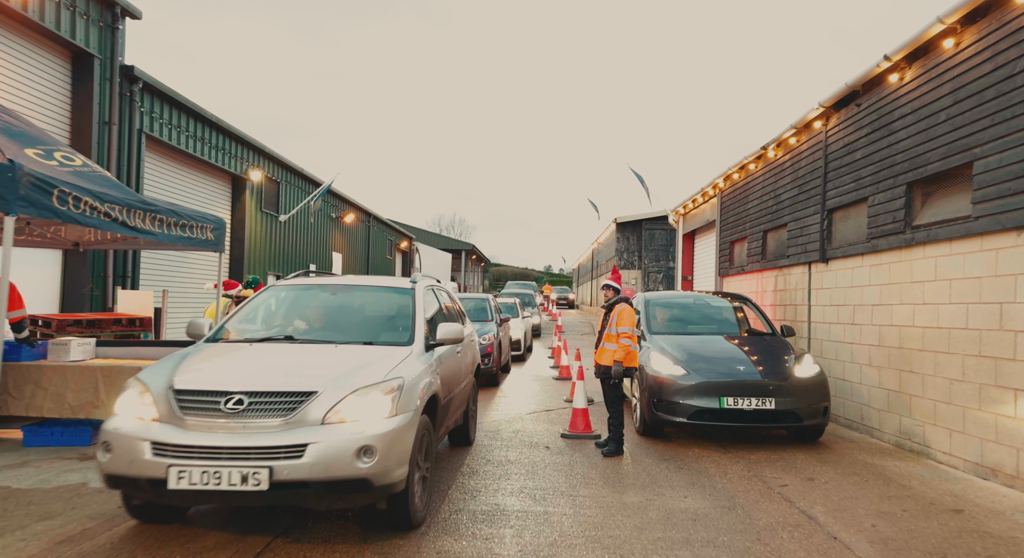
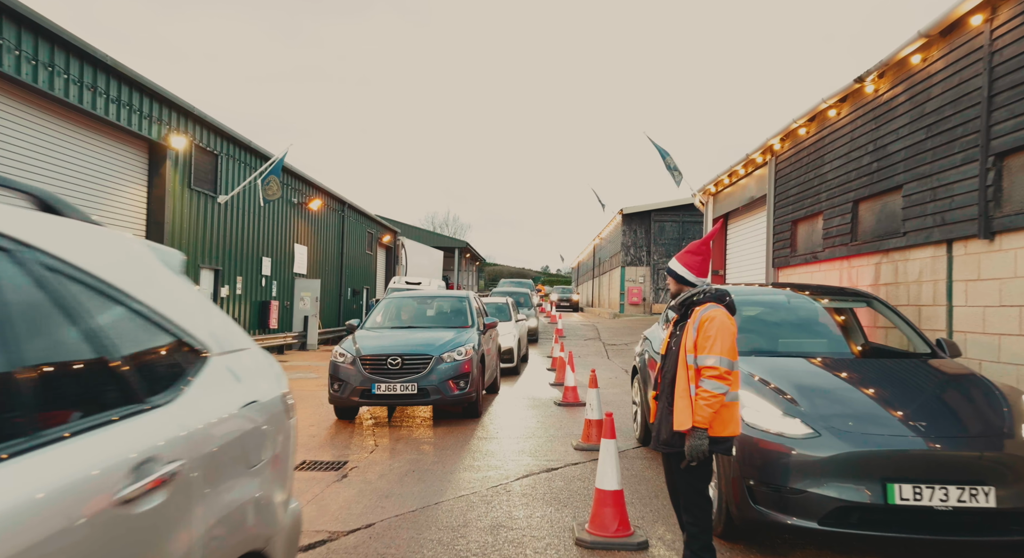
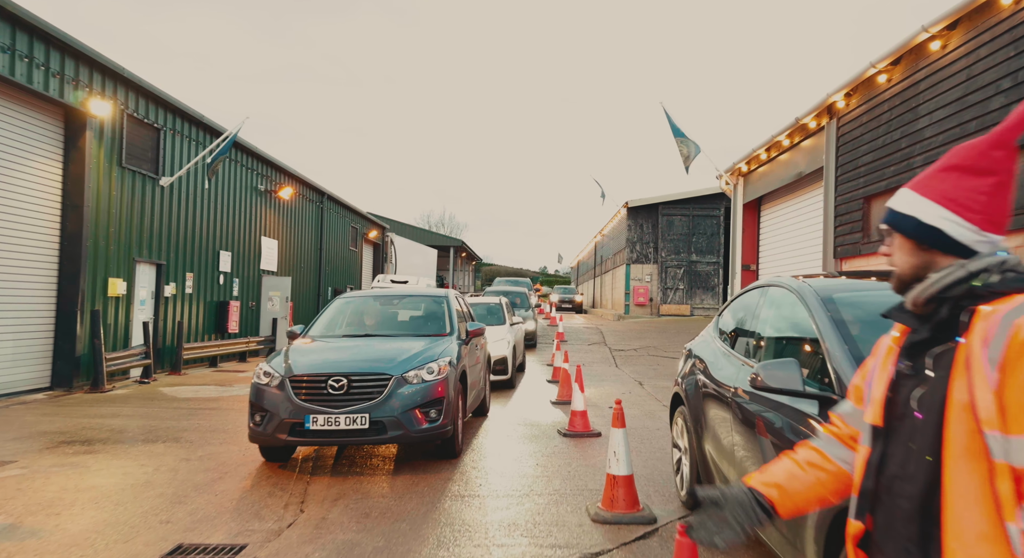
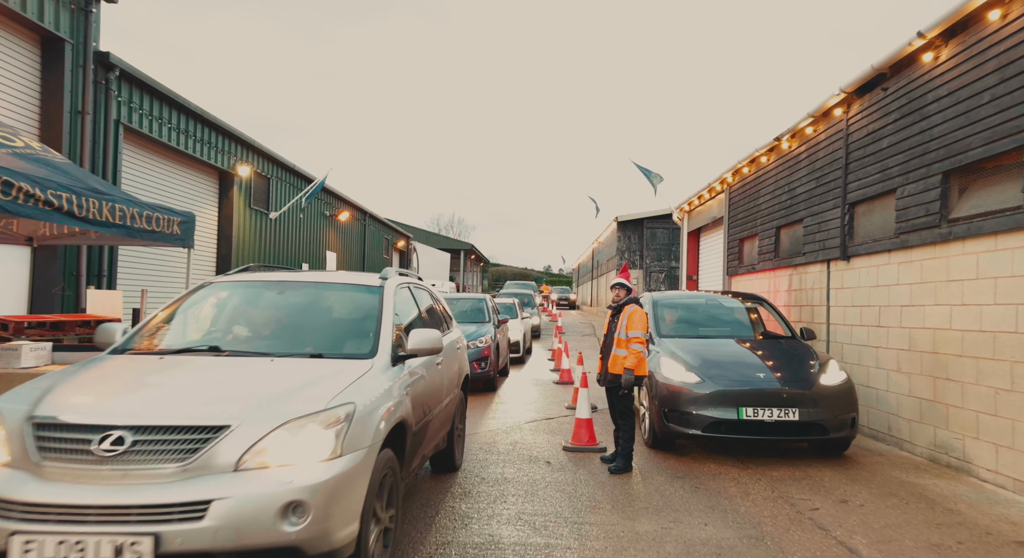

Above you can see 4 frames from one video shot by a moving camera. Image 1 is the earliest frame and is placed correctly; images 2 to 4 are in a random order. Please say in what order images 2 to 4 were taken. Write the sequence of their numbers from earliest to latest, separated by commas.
4, 2, 3
